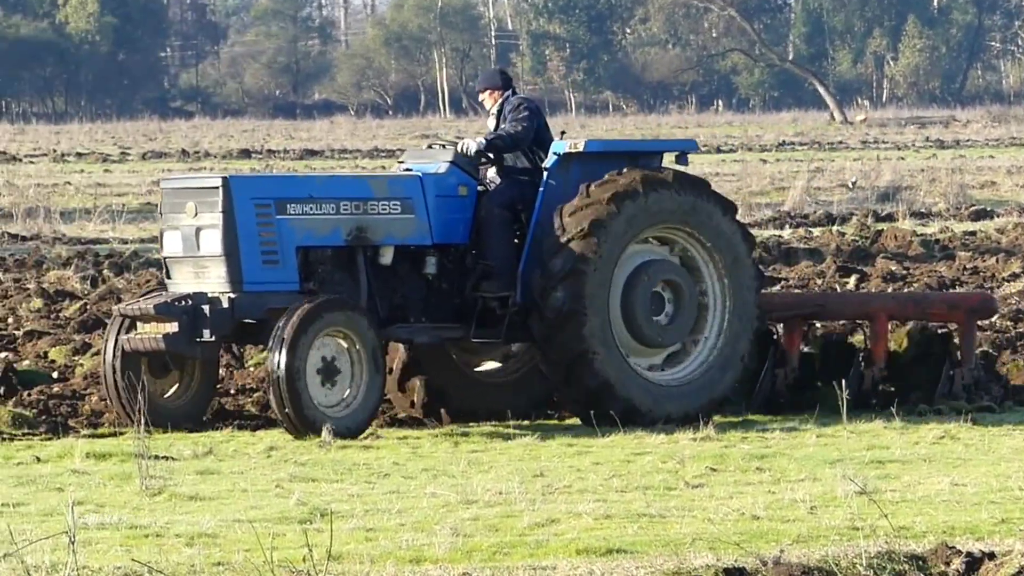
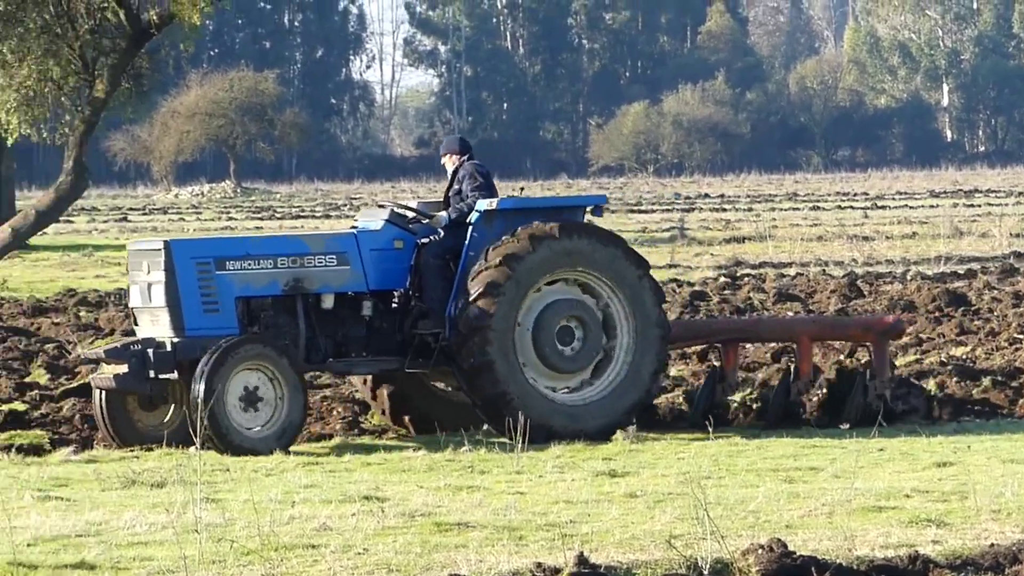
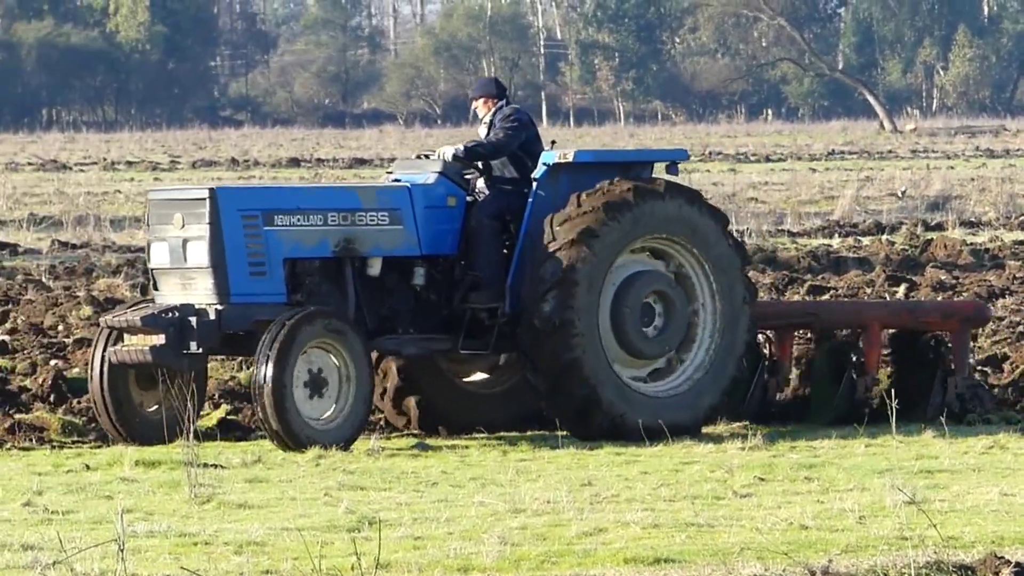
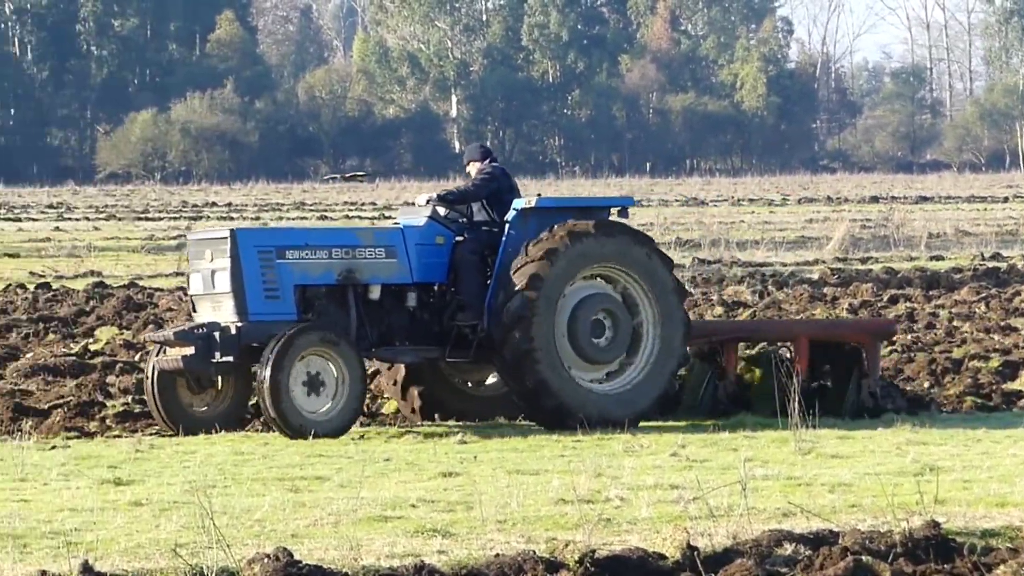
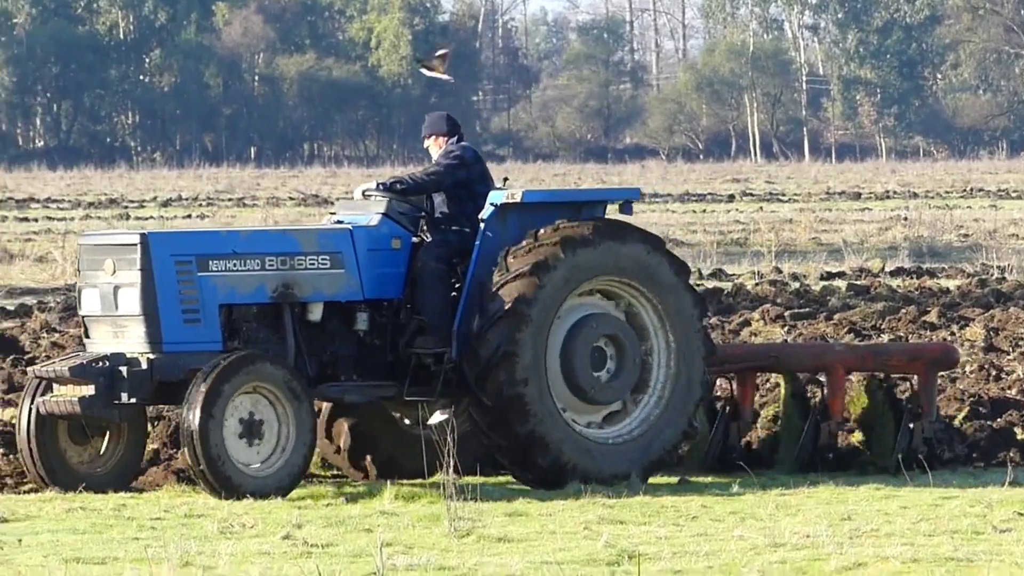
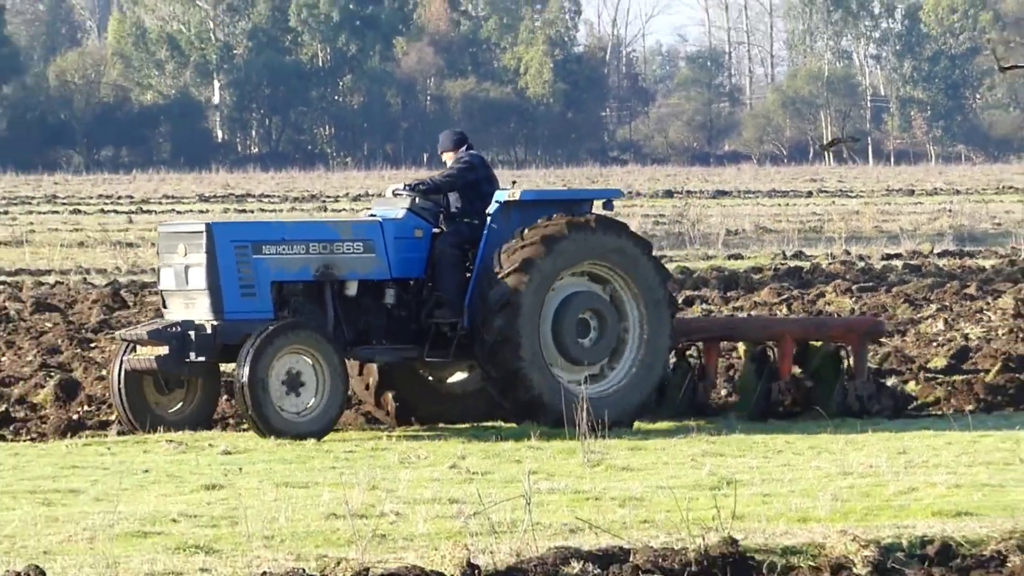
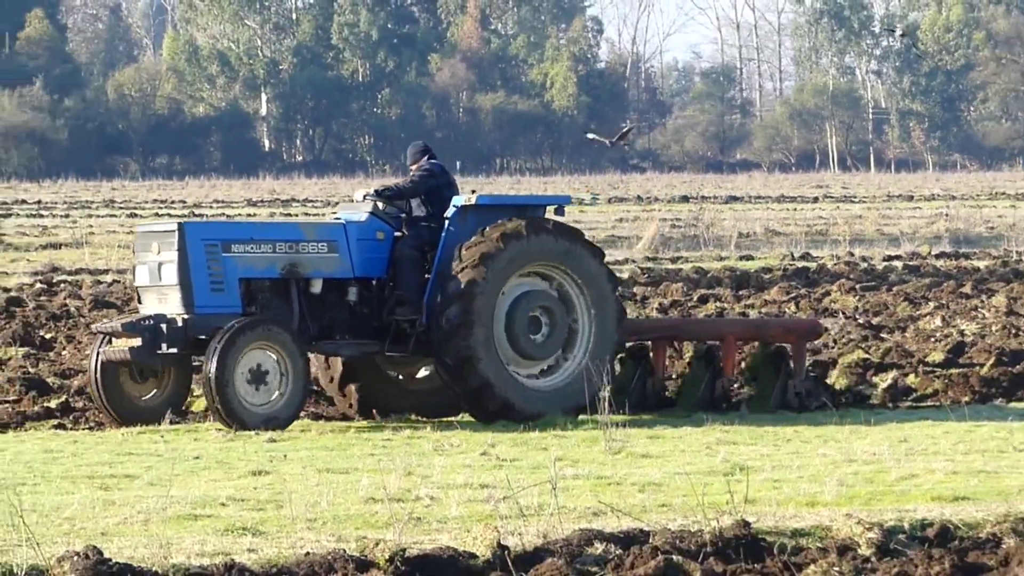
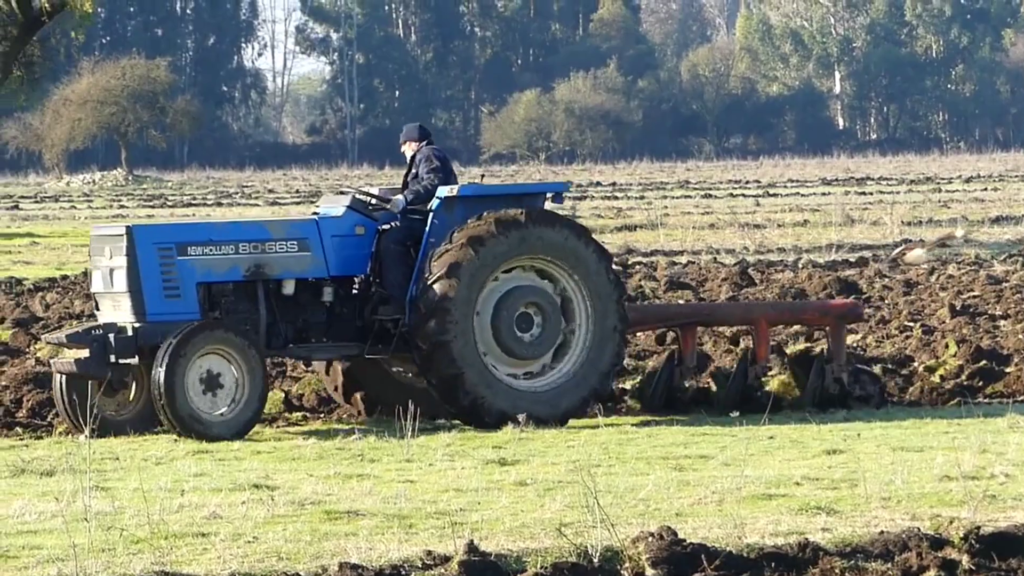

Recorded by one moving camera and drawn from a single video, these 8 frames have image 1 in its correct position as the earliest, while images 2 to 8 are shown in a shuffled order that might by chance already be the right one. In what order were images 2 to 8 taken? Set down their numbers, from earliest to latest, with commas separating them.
3, 5, 6, 7, 4, 8, 2
